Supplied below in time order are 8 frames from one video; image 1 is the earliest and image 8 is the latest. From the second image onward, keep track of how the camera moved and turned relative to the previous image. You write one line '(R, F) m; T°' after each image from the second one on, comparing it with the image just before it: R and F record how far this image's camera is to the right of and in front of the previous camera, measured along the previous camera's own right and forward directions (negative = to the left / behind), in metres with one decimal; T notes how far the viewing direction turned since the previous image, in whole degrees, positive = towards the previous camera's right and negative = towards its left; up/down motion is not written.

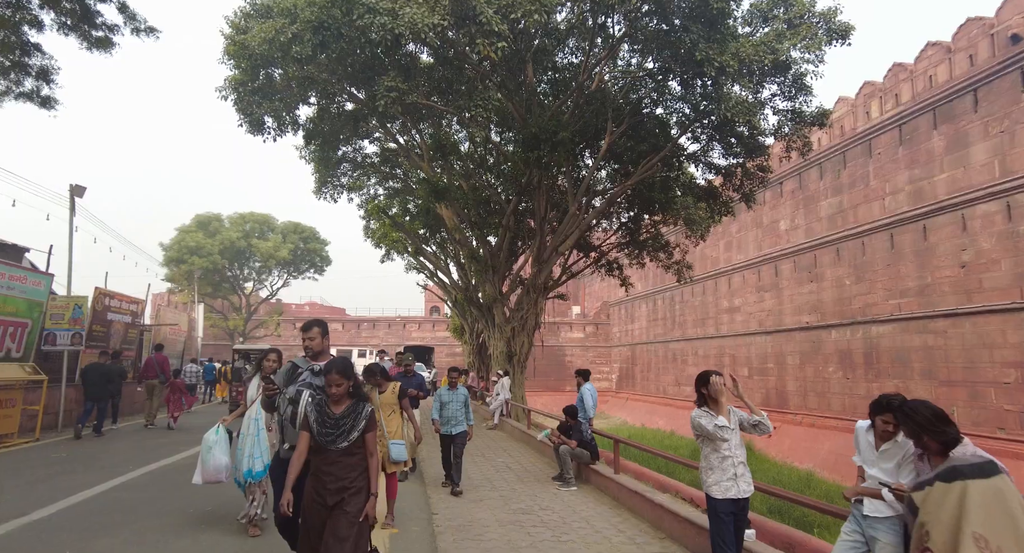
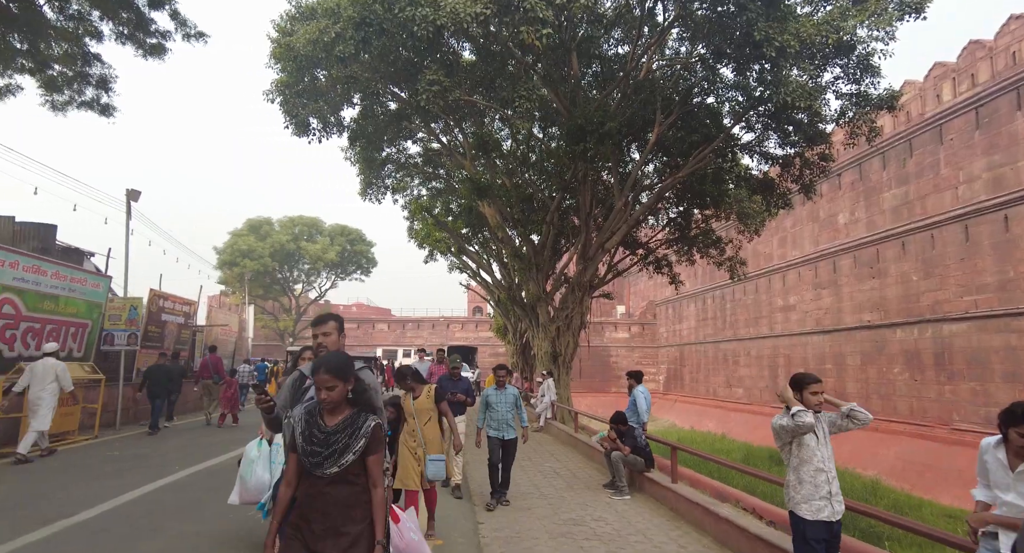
(-0.1, +0.3) m; -5°
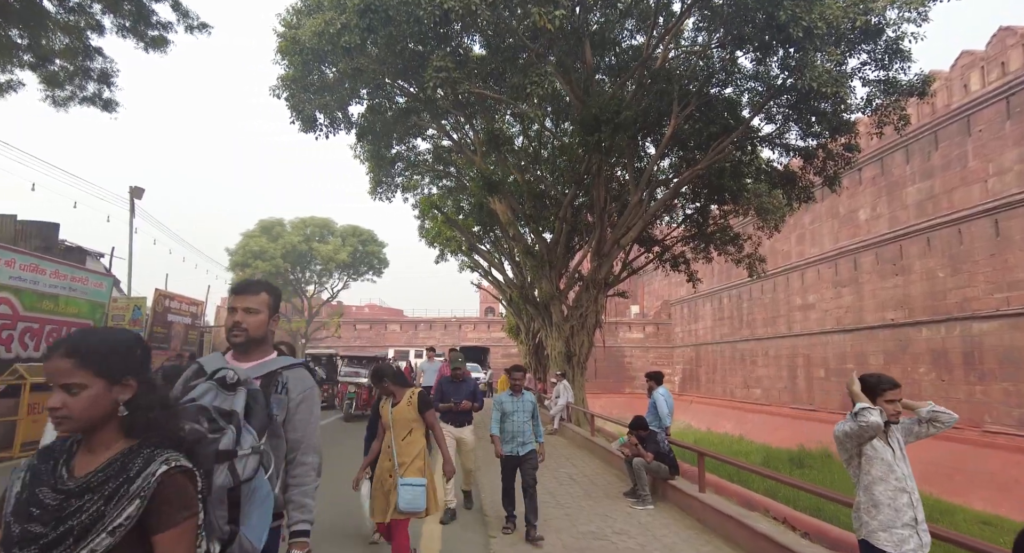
(0.0, +0.4) m; -1°
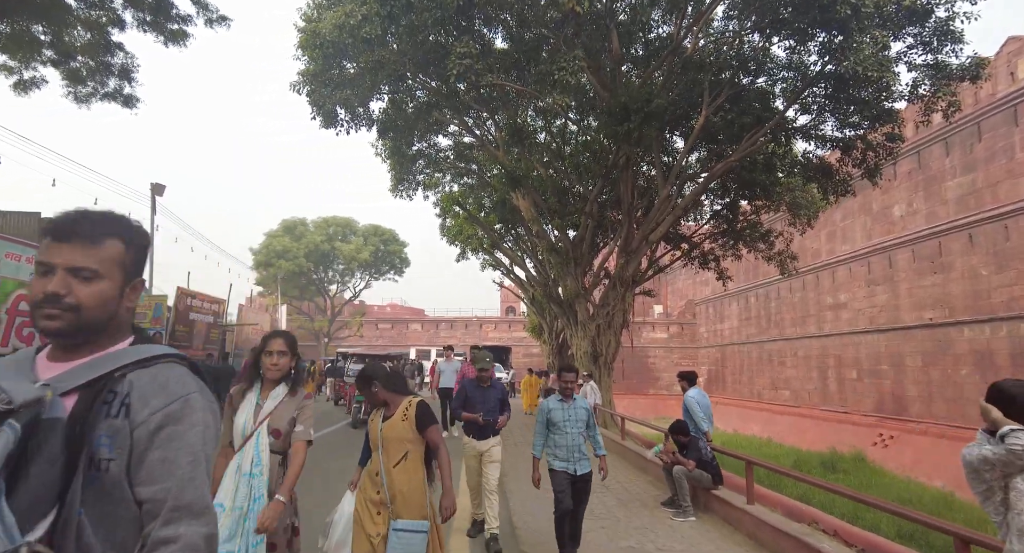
(-0.1, +0.3) m; -2°
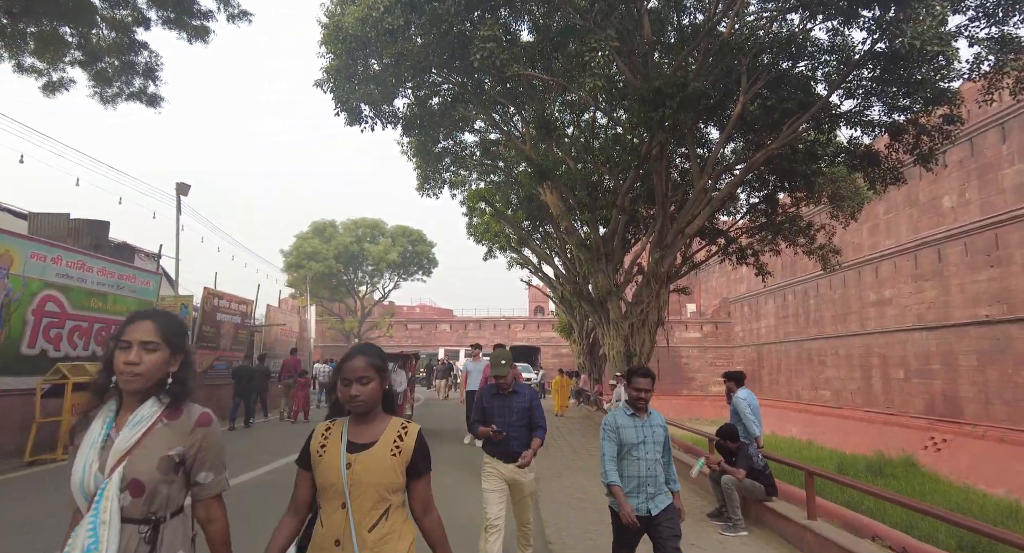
(0.0, +0.4) m; -3°
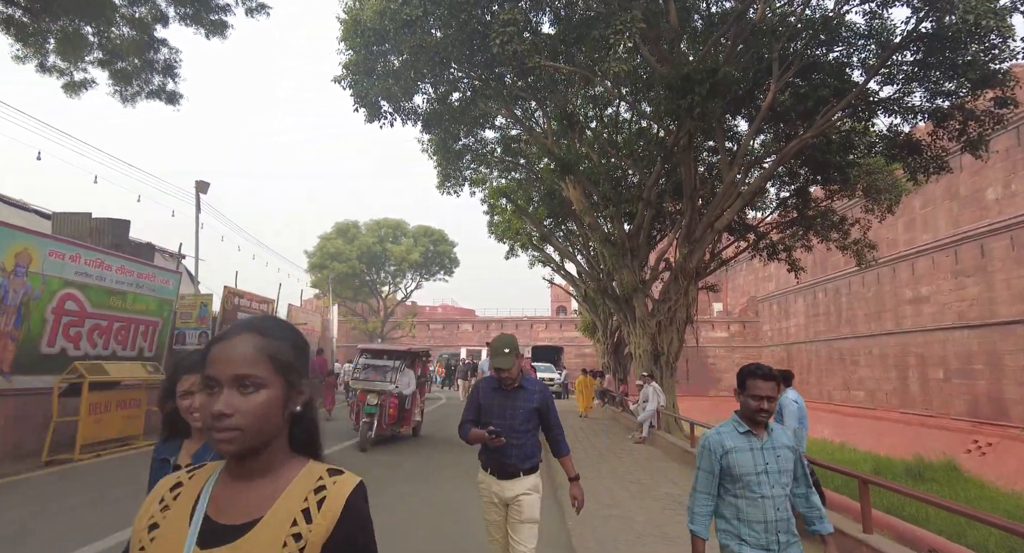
(0.0, +0.3) m; -2°
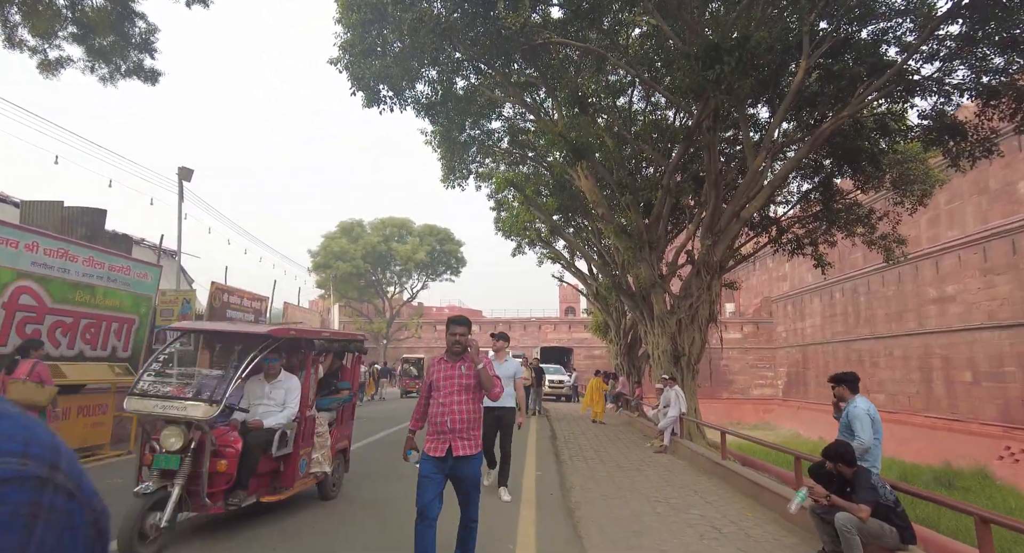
(0.0, +0.7) m; -1°
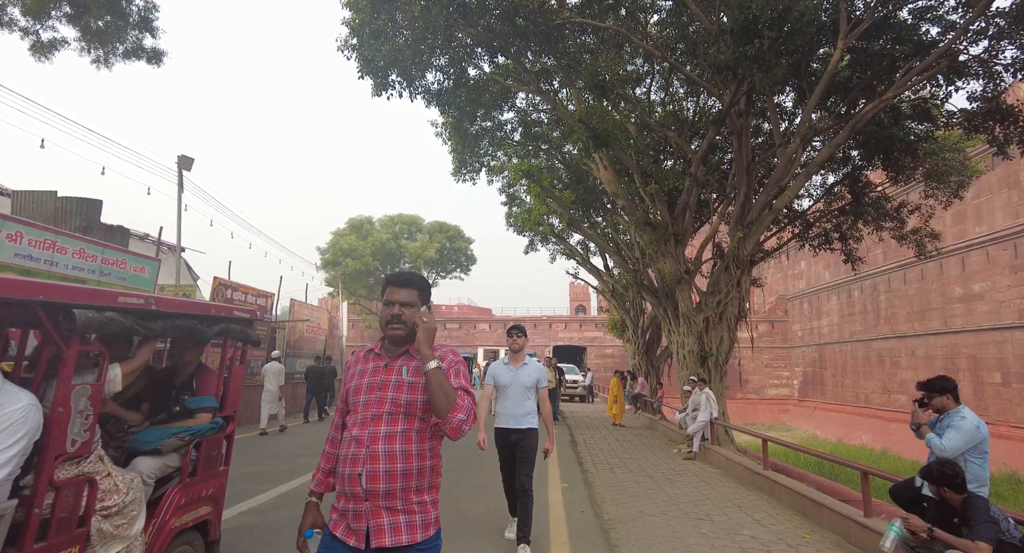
(-0.2, +0.5) m; -1°
